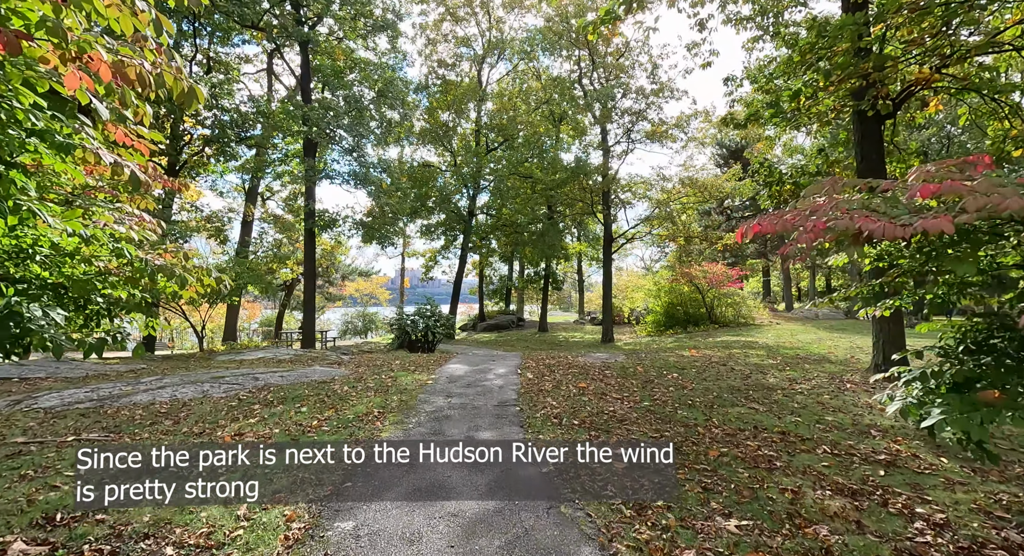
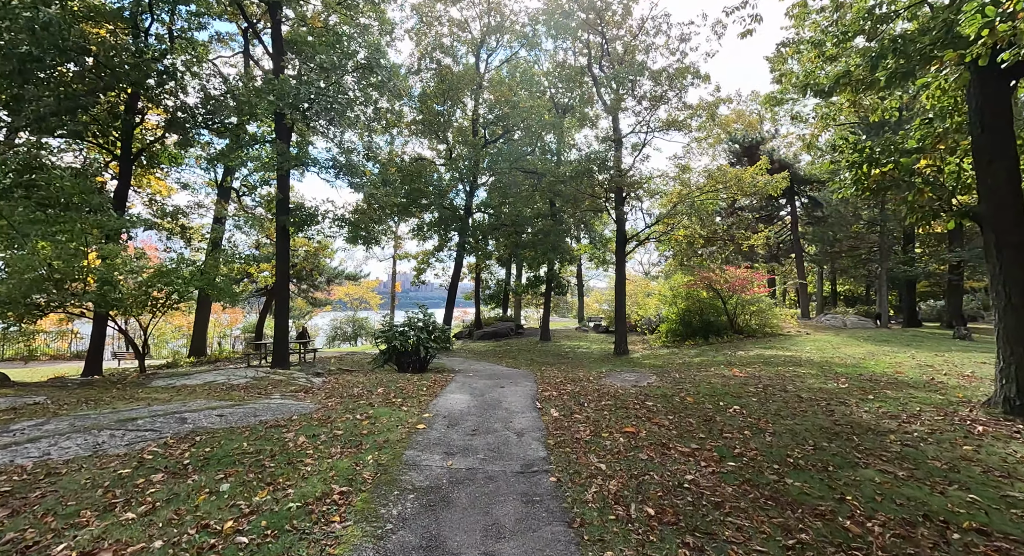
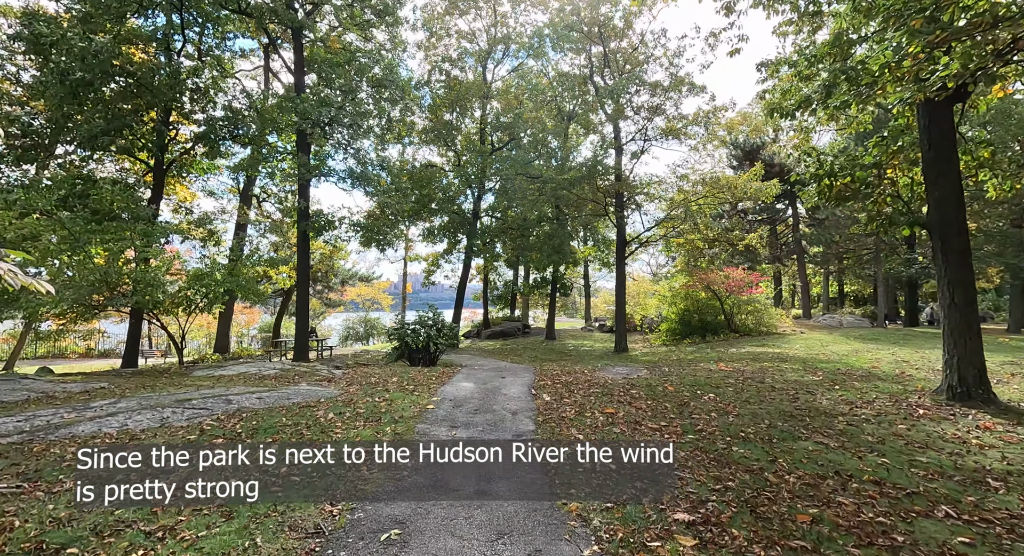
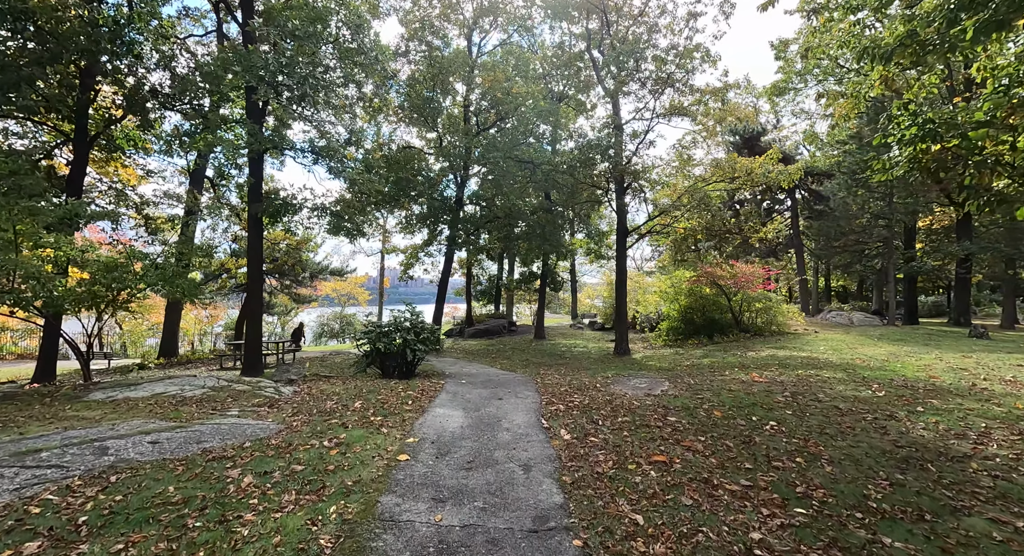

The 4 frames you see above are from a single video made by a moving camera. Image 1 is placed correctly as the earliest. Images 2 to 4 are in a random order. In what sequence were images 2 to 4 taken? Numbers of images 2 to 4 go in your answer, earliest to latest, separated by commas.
3, 2, 4
